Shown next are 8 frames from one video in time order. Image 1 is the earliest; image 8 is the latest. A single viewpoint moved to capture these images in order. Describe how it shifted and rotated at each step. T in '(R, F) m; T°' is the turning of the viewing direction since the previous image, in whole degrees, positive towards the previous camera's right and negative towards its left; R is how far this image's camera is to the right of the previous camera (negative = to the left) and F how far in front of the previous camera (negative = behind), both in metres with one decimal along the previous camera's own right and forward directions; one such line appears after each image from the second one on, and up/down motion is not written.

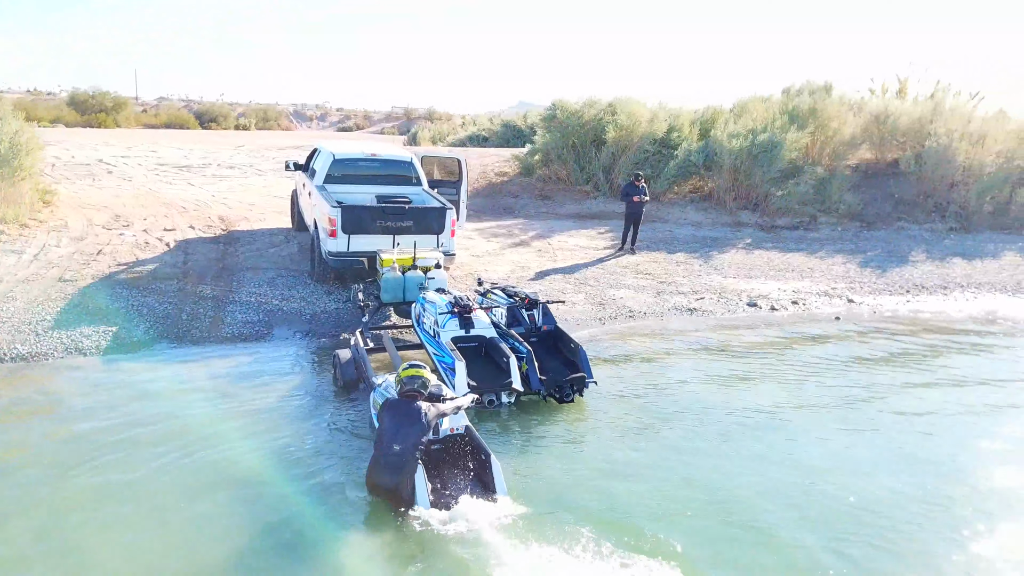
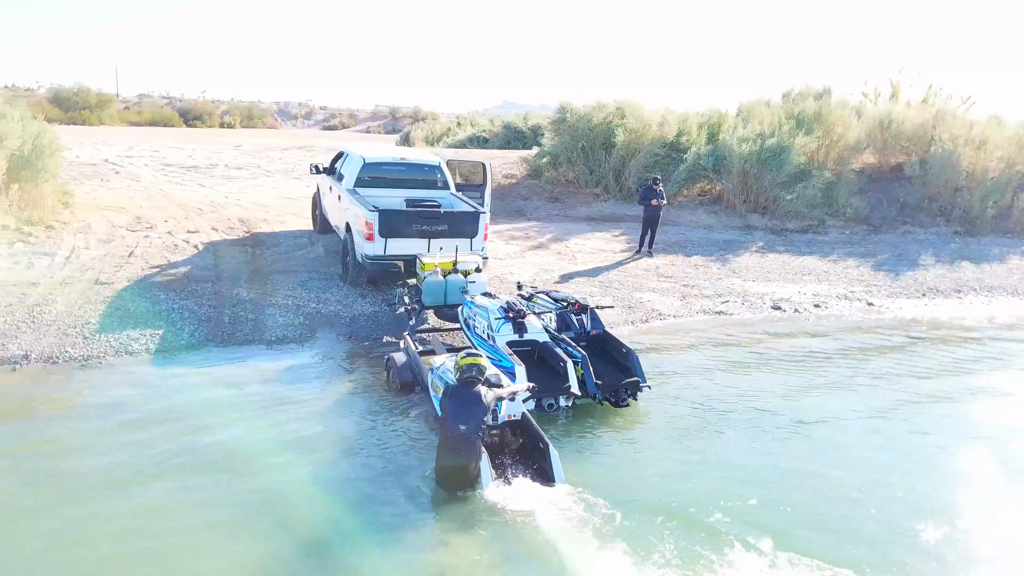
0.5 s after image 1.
(-0.6, -0.1) m; +1°
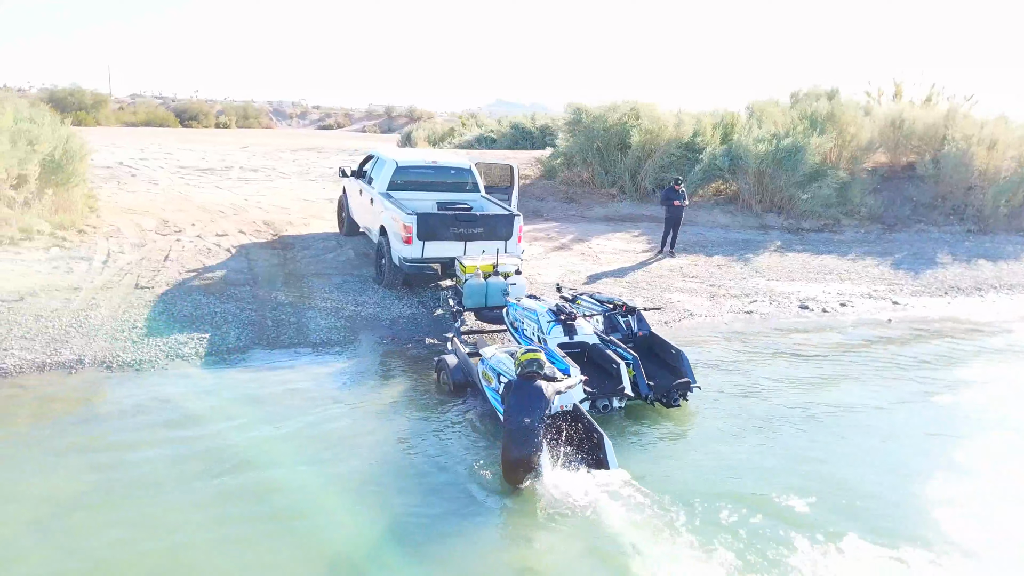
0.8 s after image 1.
(-0.5, -0.1) m; 0°
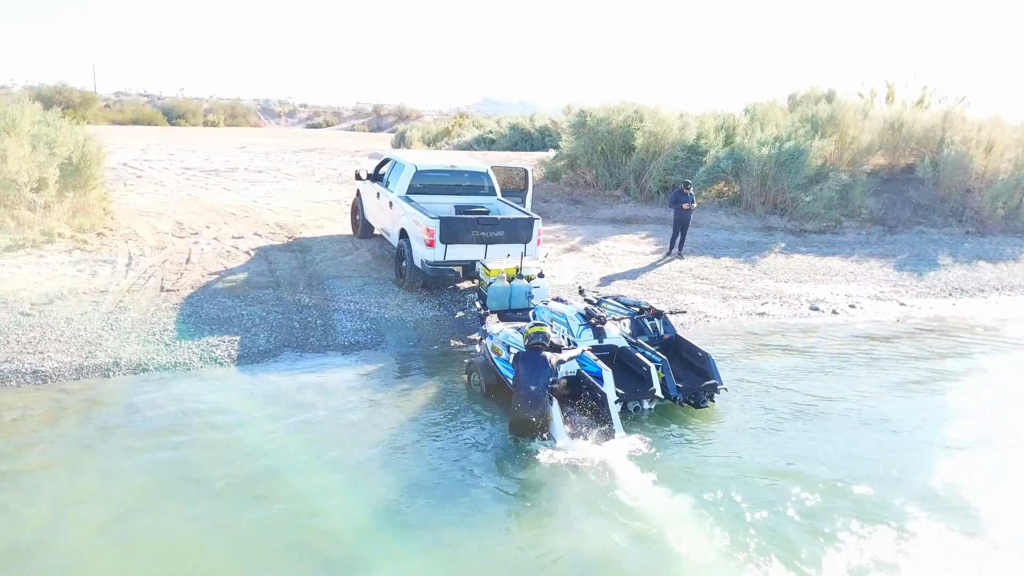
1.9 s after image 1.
(-0.4, -0.2) m; +1°
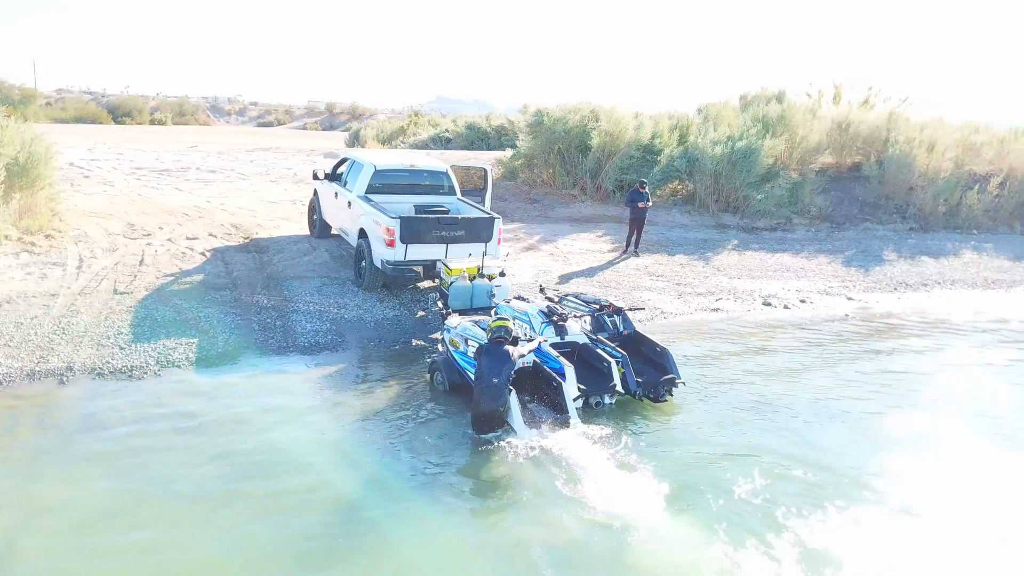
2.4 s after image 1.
(0.0, -0.1) m; +3°
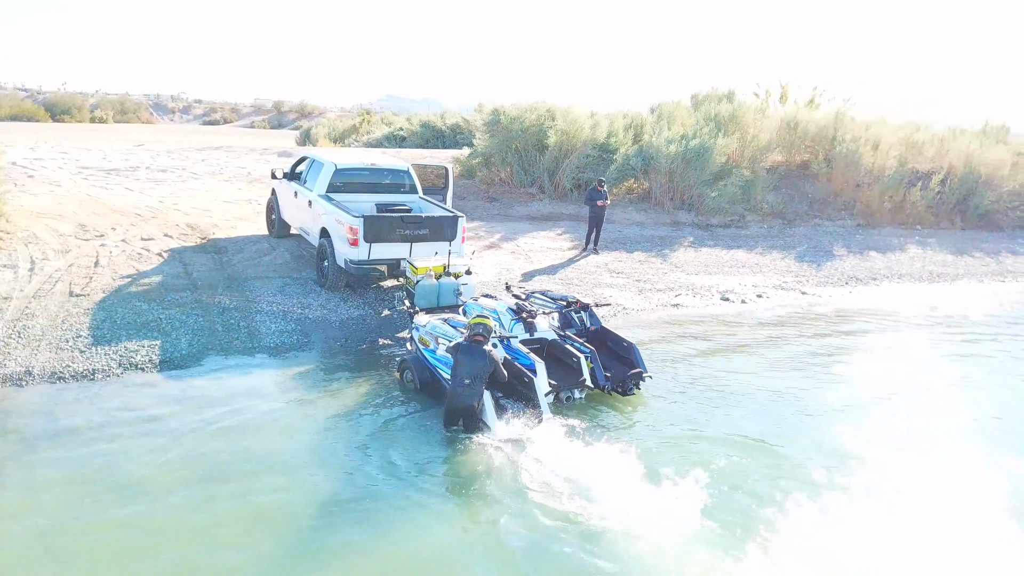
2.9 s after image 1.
(-0.1, -0.1) m; +4°
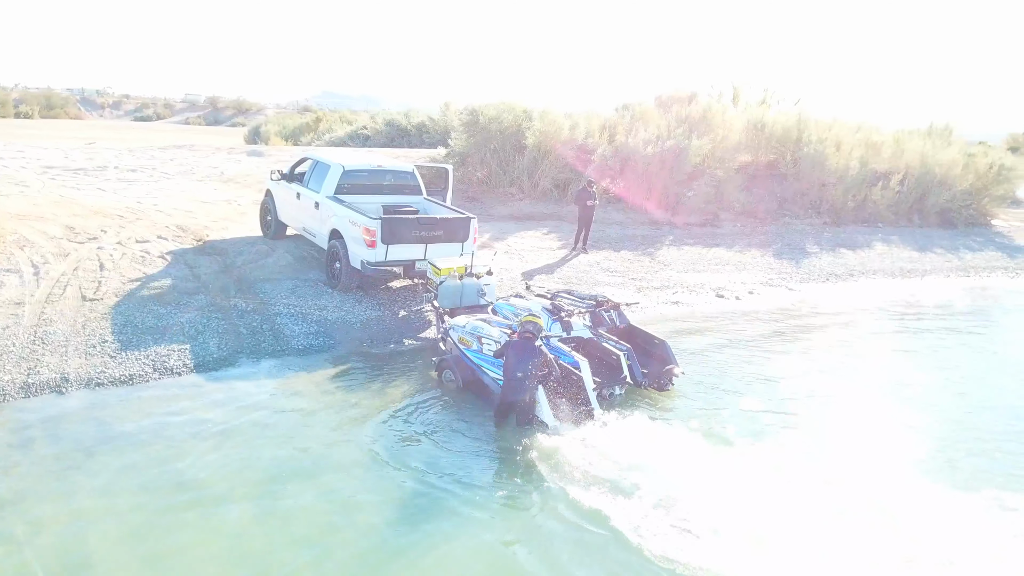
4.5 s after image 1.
(-0.9, -0.1) m; +4°
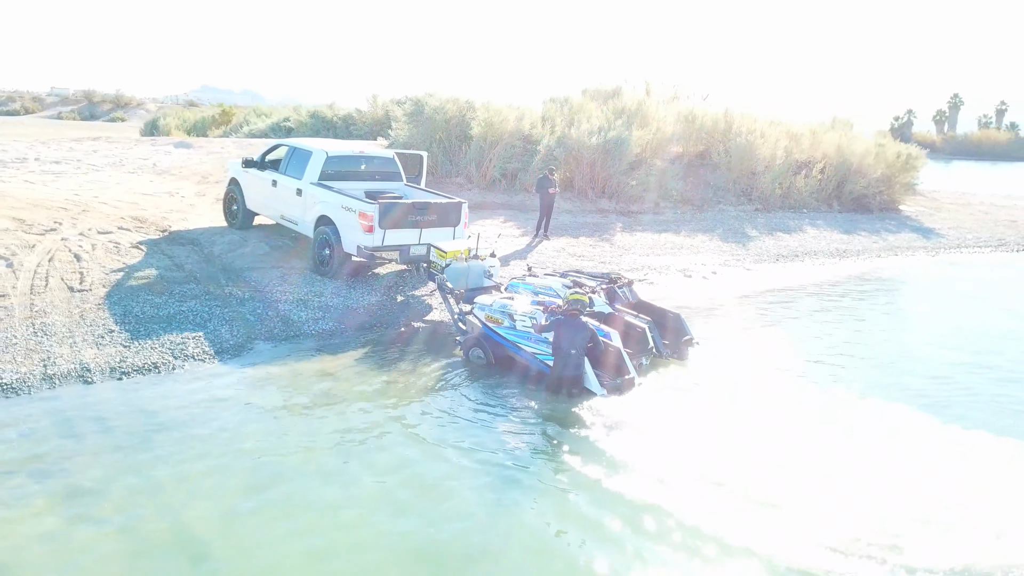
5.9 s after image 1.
(-1.2, -0.1) m; +7°
